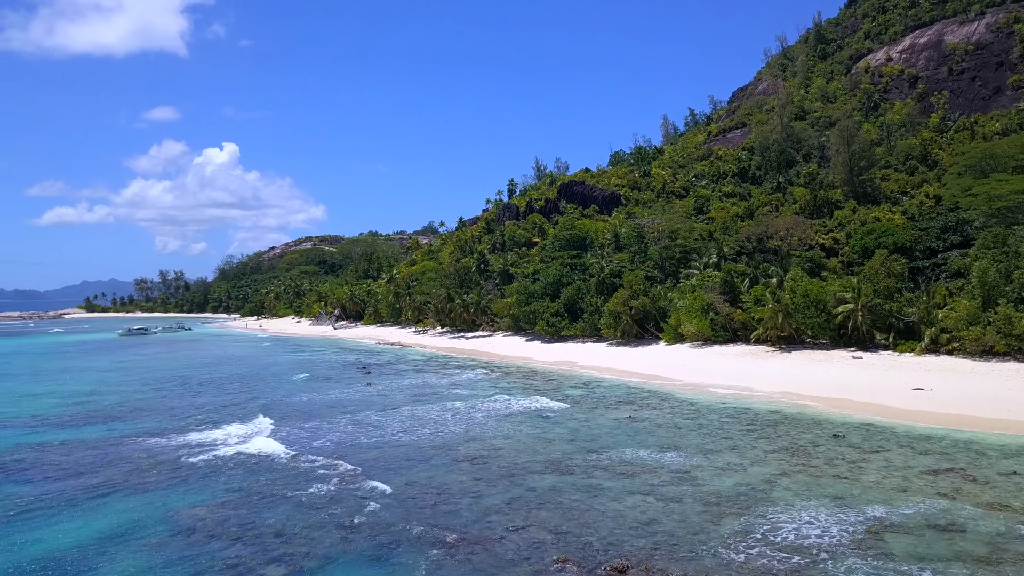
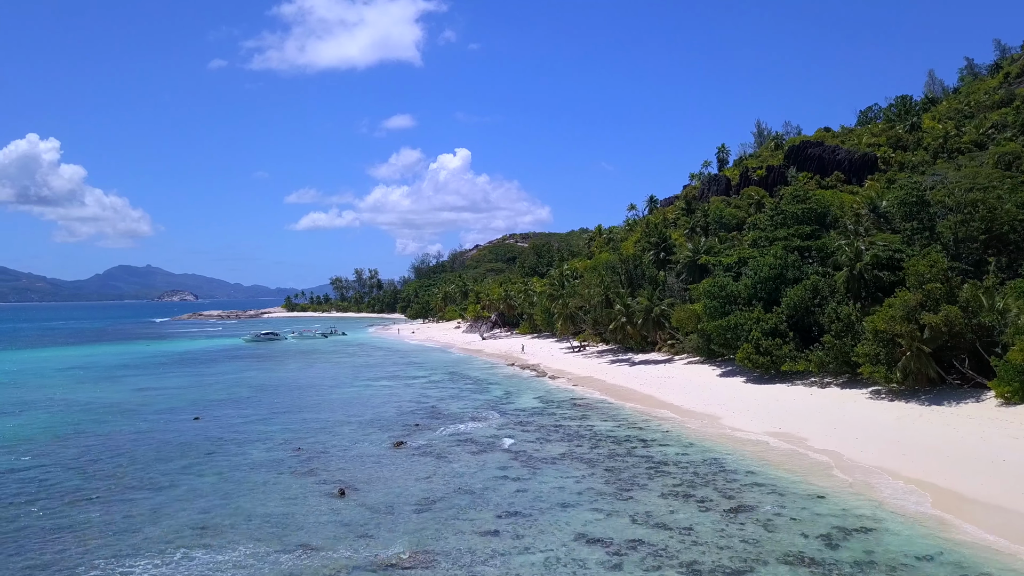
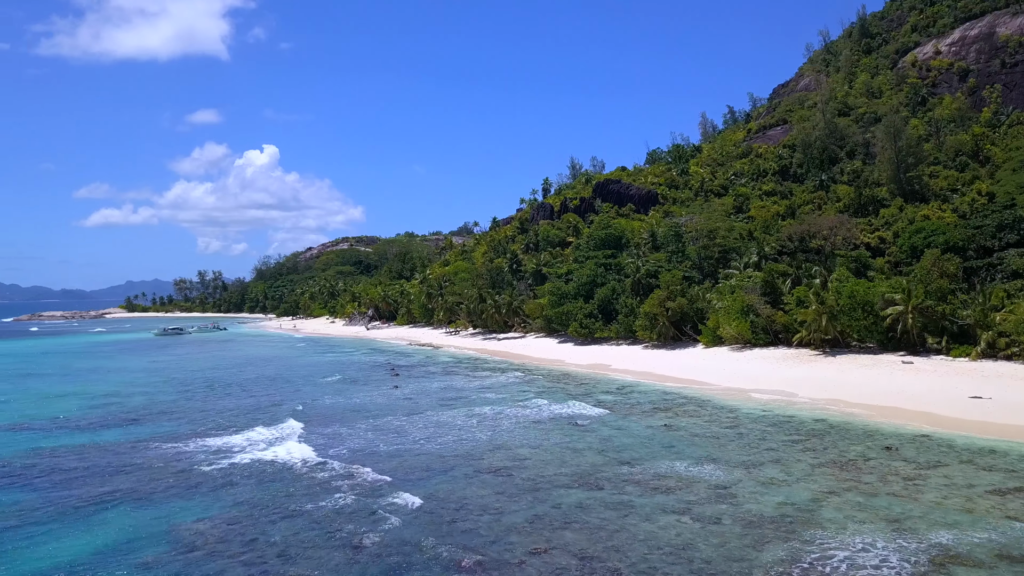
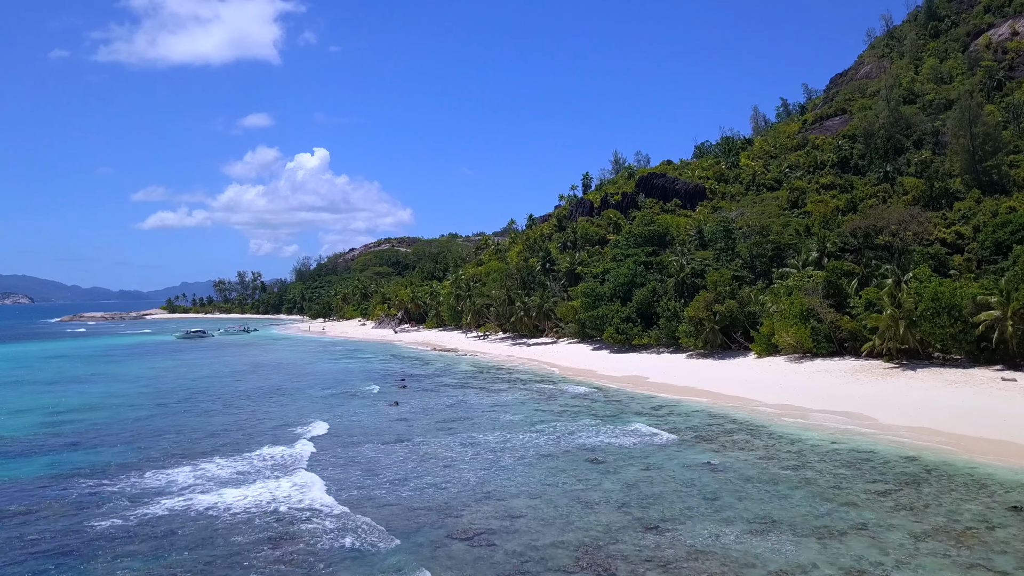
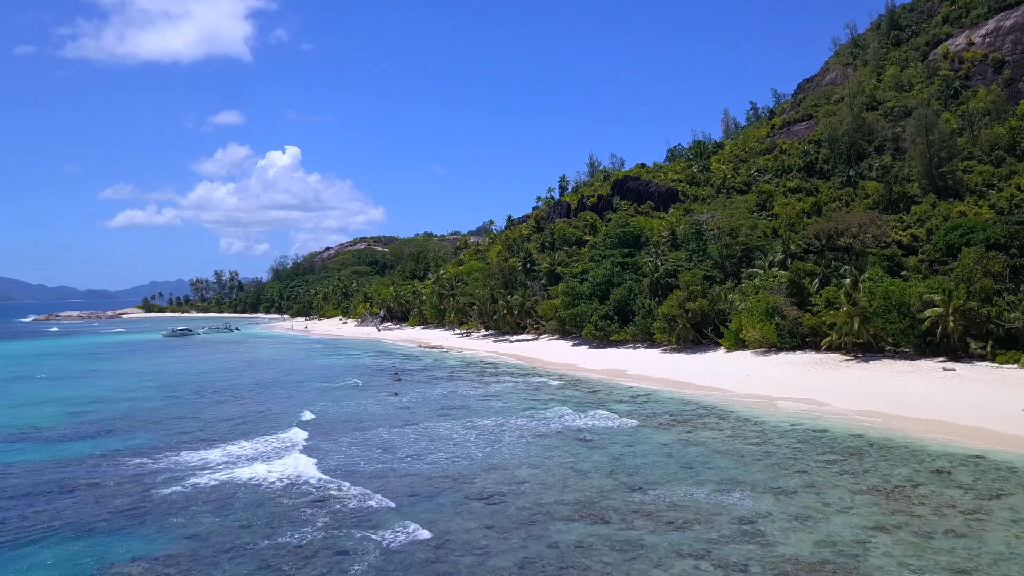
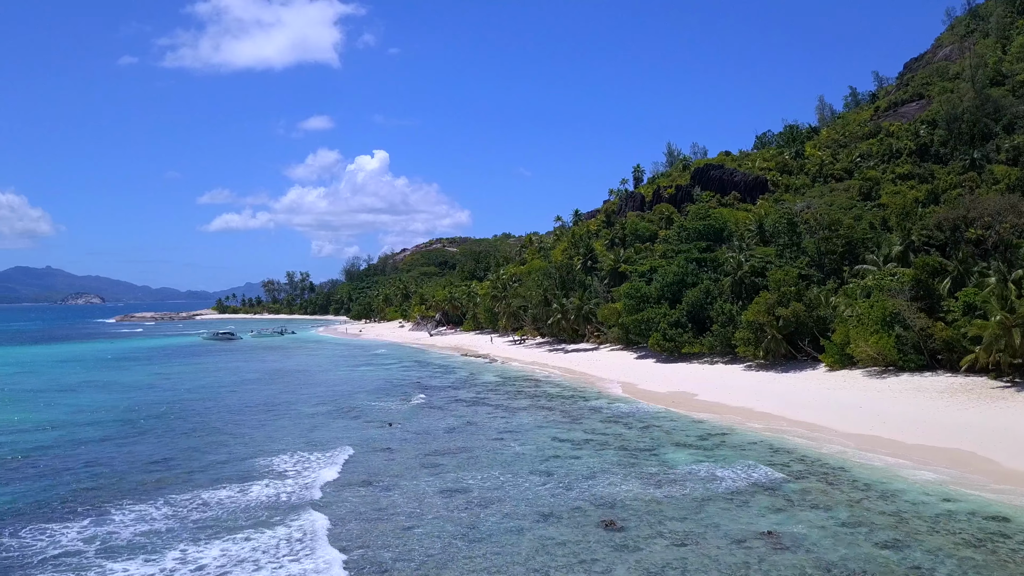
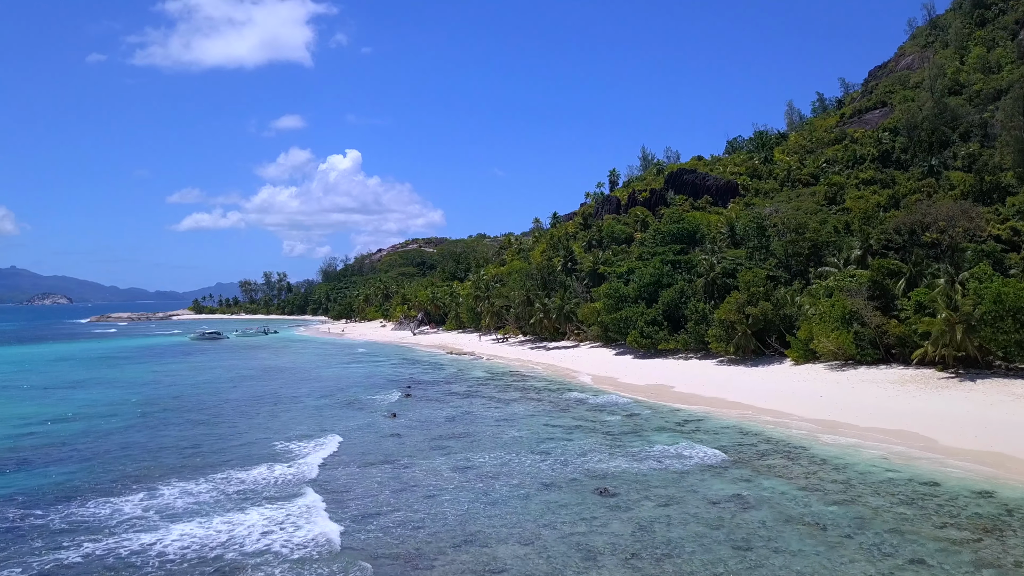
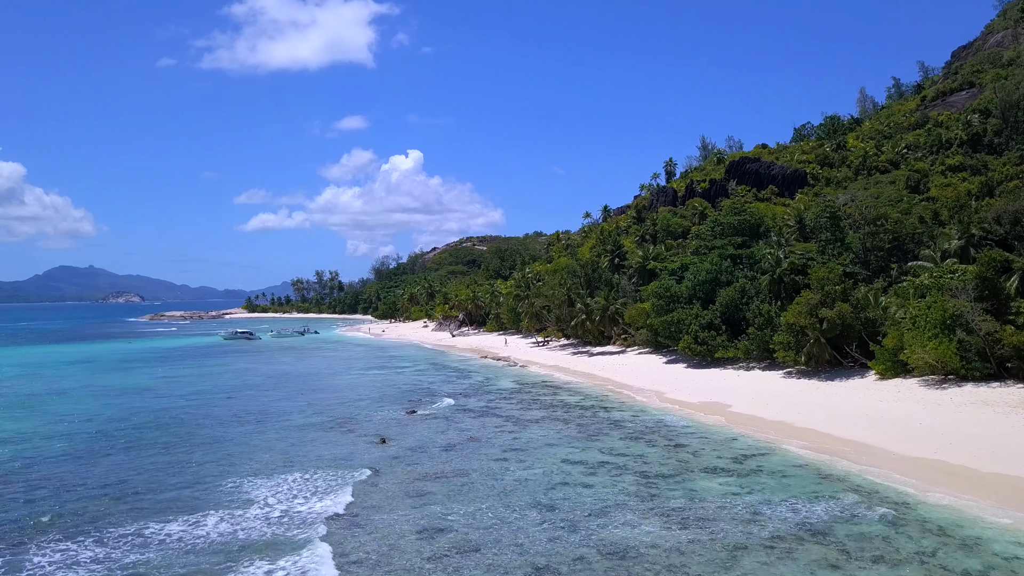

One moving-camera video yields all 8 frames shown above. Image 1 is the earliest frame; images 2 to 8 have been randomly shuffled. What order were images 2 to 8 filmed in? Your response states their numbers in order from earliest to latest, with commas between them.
3, 5, 4, 7, 6, 8, 2
